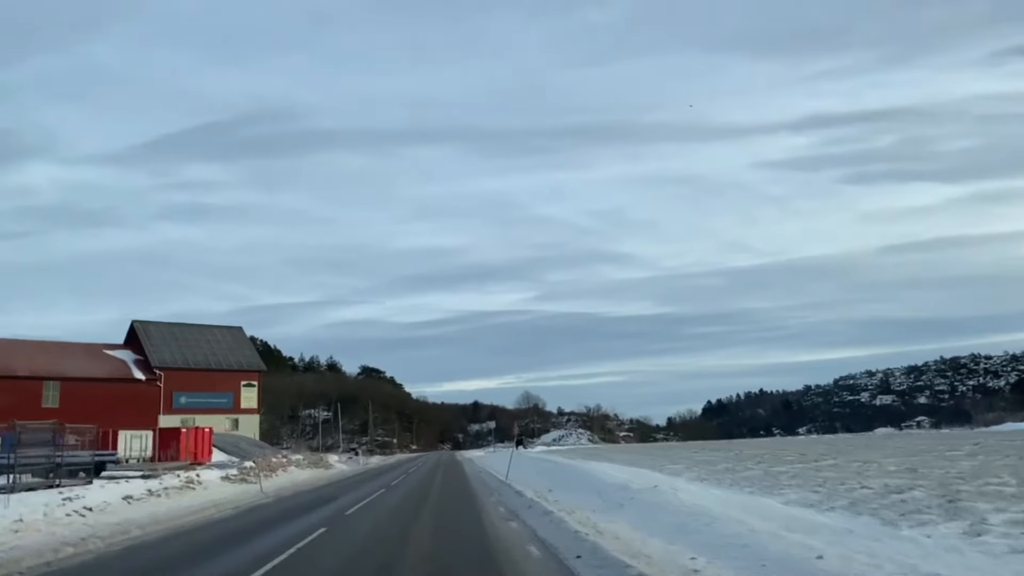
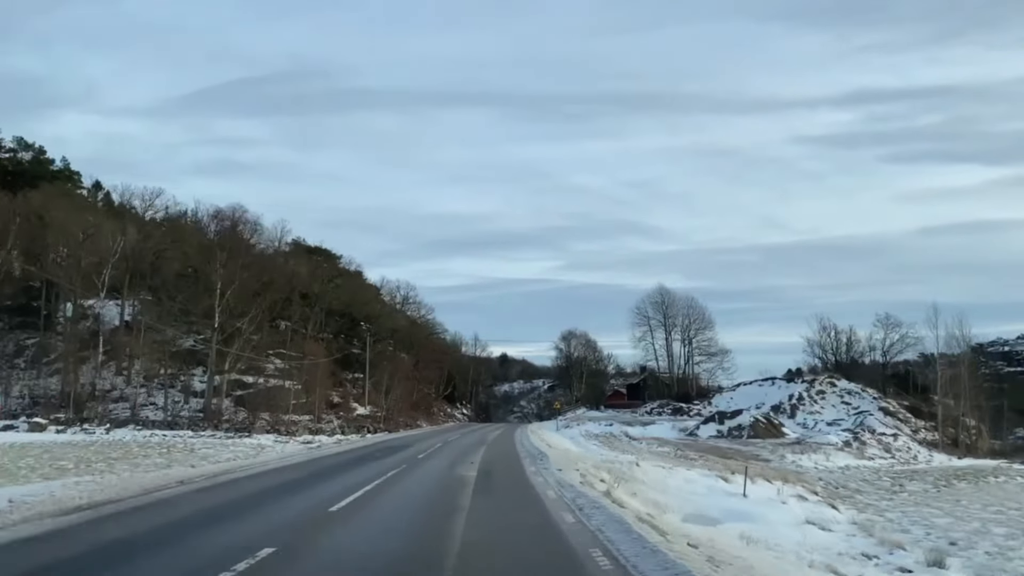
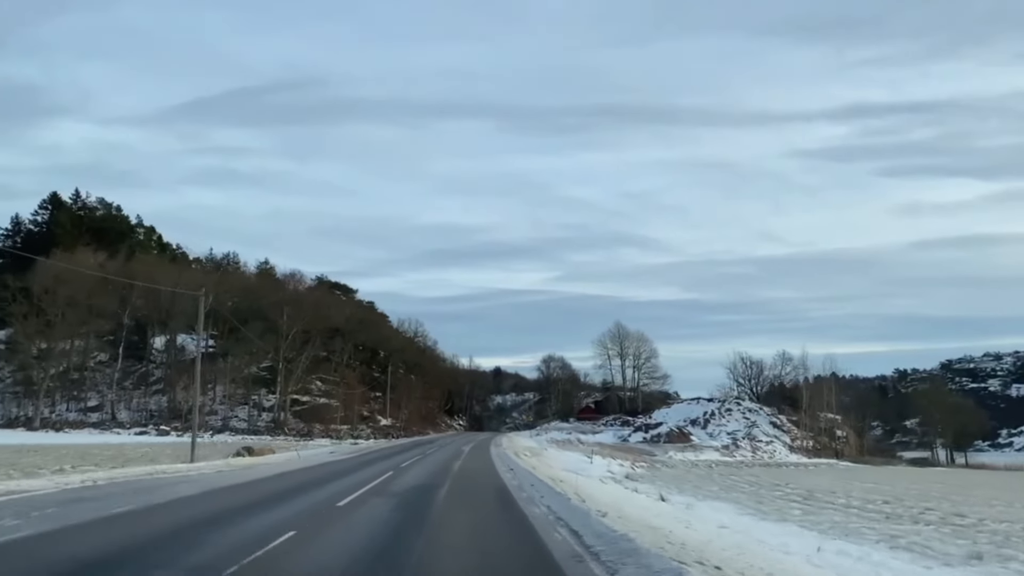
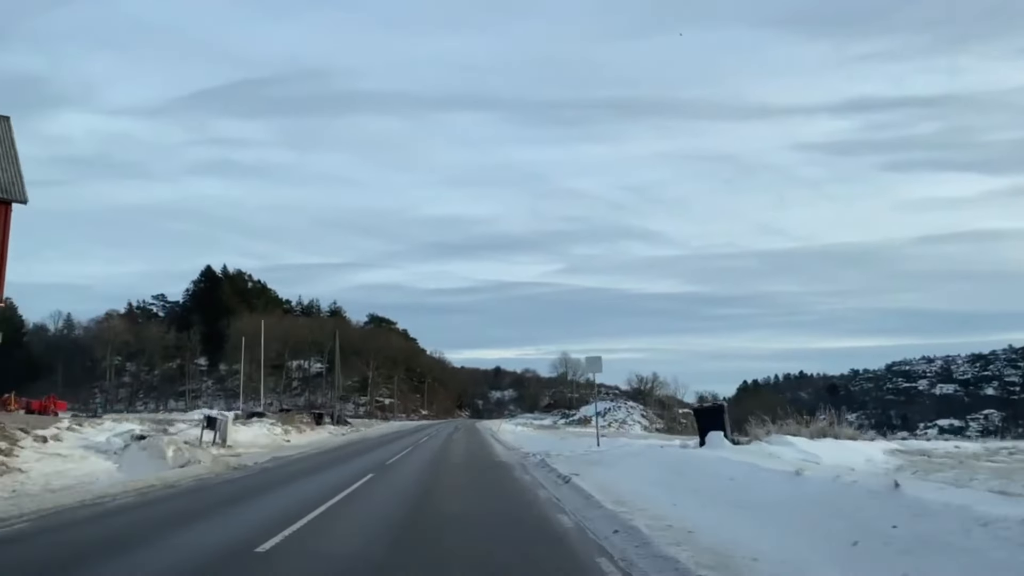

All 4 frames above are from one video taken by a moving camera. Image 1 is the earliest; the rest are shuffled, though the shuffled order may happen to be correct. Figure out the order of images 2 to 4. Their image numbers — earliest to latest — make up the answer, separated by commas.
4, 3, 2
